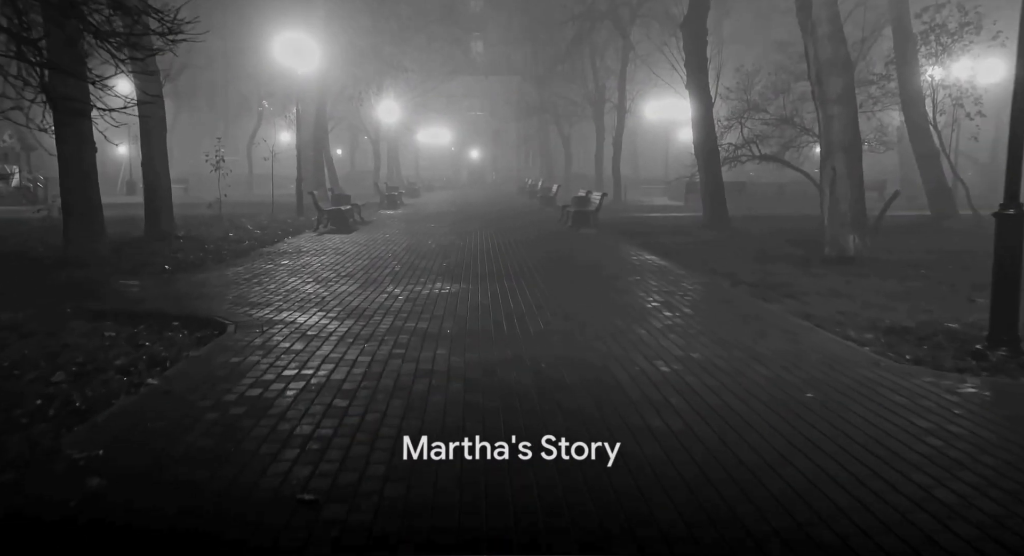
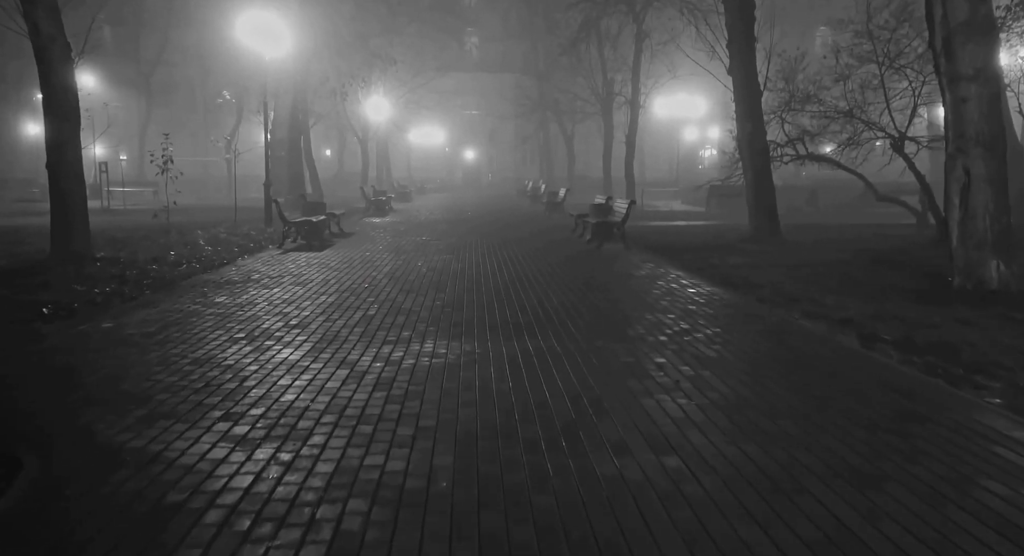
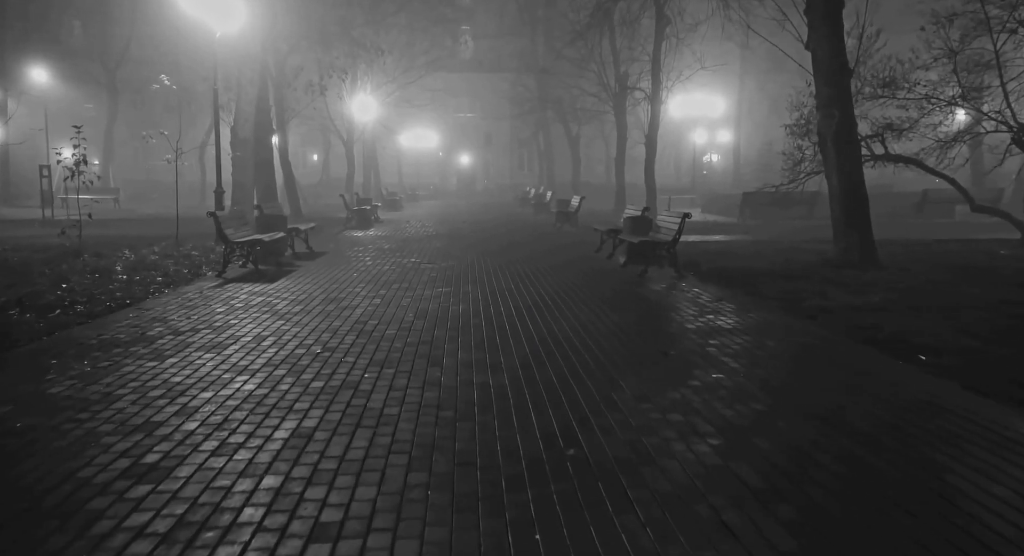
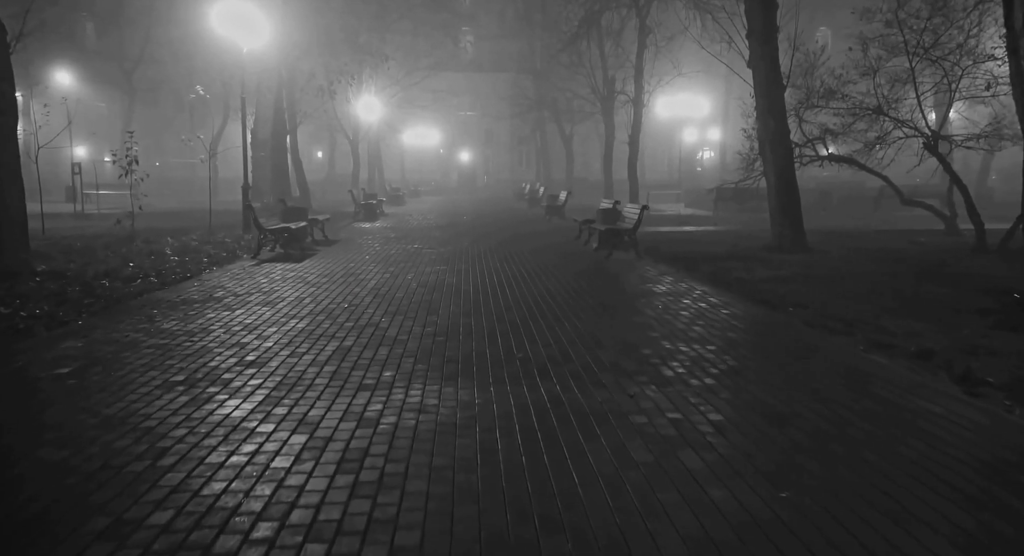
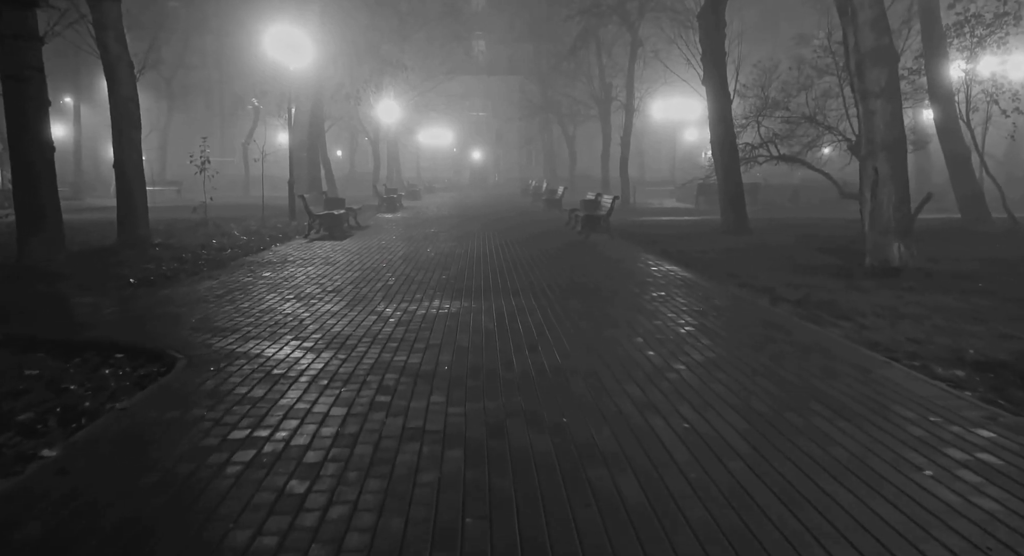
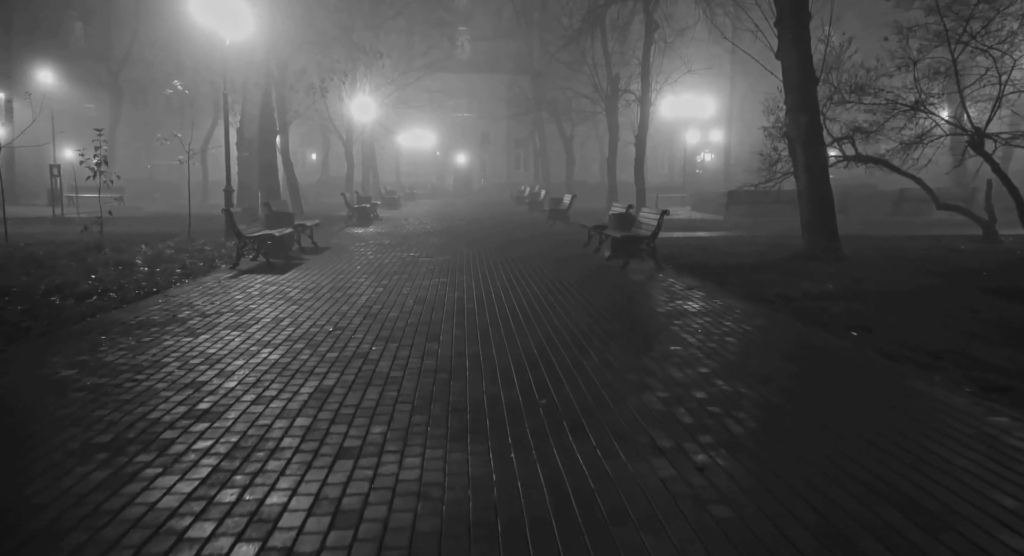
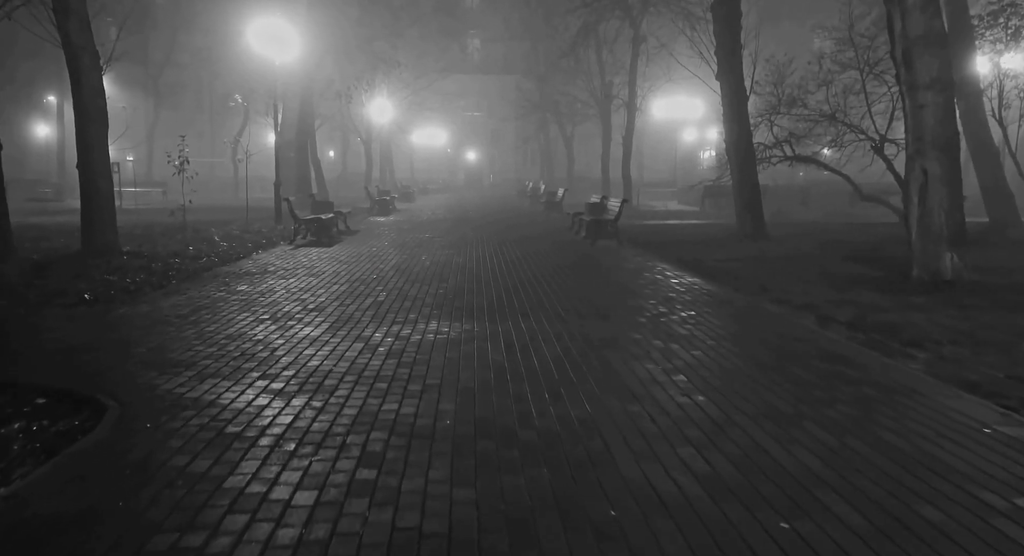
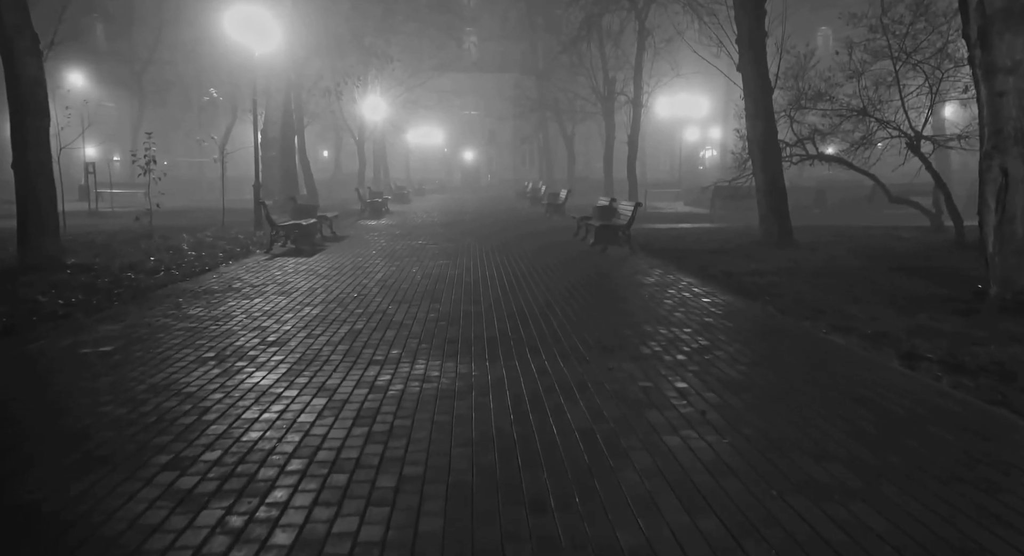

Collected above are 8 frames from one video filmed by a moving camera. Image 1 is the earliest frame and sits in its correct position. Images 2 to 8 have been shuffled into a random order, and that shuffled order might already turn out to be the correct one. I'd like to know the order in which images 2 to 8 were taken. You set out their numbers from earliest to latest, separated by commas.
5, 7, 2, 8, 4, 6, 3
